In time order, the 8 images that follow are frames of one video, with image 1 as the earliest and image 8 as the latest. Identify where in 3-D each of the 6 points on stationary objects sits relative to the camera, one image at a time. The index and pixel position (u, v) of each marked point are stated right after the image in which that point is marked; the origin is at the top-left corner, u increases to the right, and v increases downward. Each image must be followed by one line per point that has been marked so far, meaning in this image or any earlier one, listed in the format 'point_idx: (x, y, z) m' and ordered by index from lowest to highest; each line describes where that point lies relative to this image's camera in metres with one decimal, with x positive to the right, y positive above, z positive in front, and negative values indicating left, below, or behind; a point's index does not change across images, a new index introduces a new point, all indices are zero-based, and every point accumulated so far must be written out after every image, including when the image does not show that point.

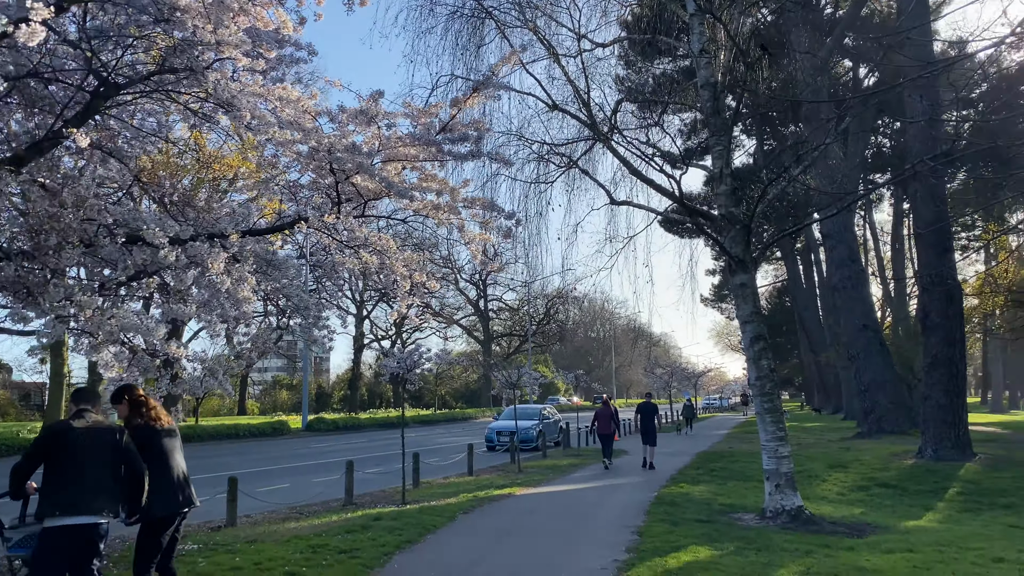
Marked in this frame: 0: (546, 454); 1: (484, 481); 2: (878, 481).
0: (+0.8, -3.9, +19.6) m
1: (-0.5, -3.2, +13.9) m
2: (+6.6, -3.5, +15.2) m
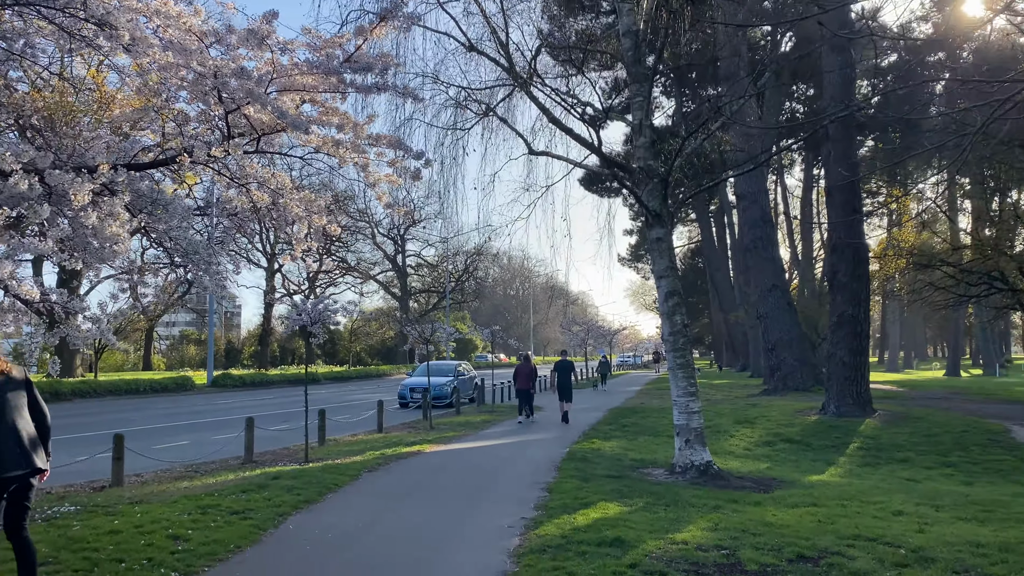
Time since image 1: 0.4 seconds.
0: (-1.2, -2.8, +19.3) m
1: (-1.9, -2.4, +13.6) m
2: (+5.0, -2.7, +15.5) m
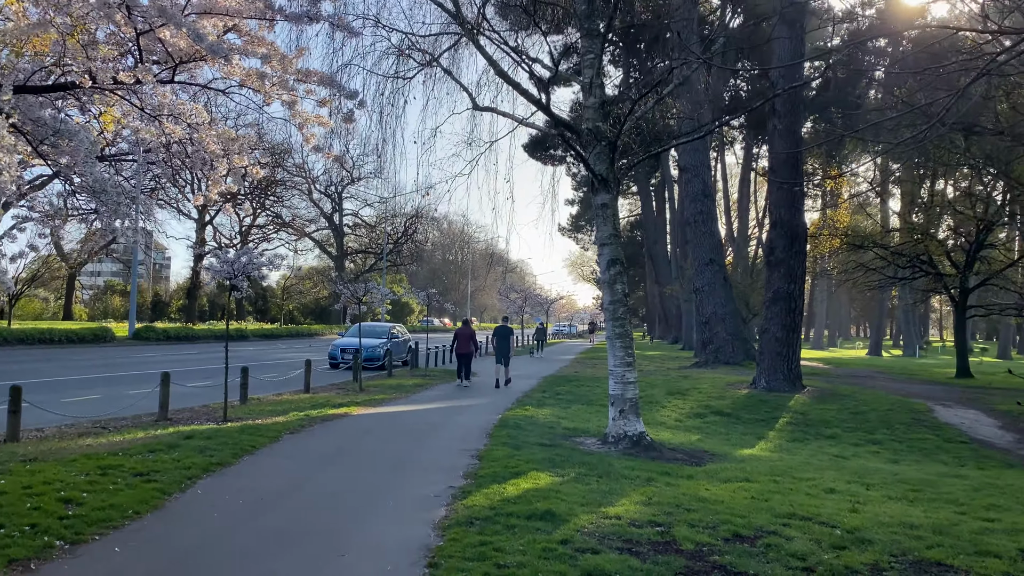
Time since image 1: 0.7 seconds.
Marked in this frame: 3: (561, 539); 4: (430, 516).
0: (-2.8, -1.9, +18.9) m
1: (-3.0, -1.7, +13.1) m
2: (+3.7, -2.2, +15.6) m
3: (+0.3, -1.5, +5.0) m
4: (-0.6, -1.6, +5.8) m
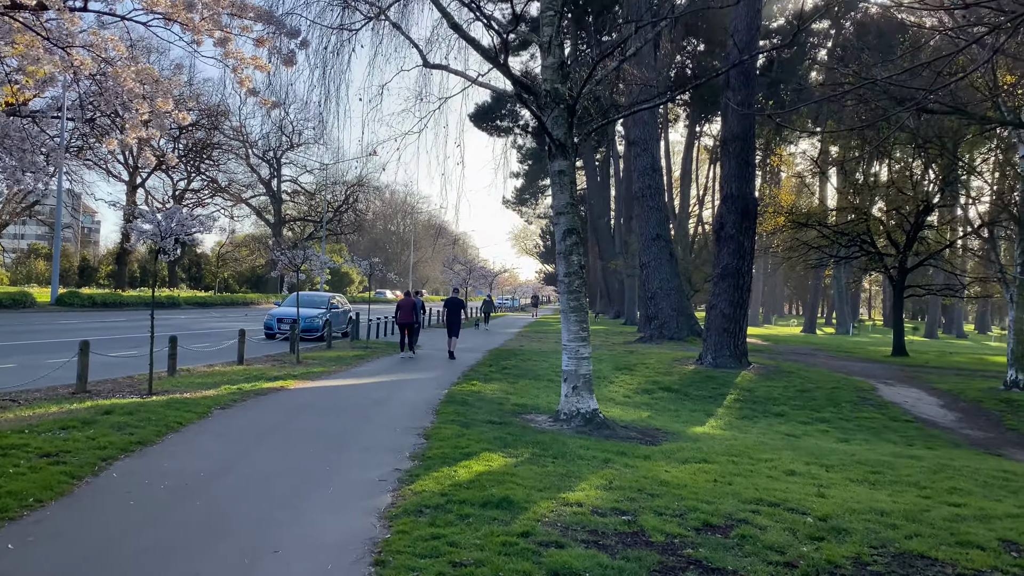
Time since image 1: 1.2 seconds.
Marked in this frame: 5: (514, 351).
0: (-4.0, -1.2, +18.2) m
1: (-3.8, -1.2, +12.4) m
2: (+2.7, -1.8, +15.4) m
3: (0.0, -1.3, +4.6) m
4: (-0.9, -1.4, +5.3) m
5: (+0.1, -1.5, +20.0) m
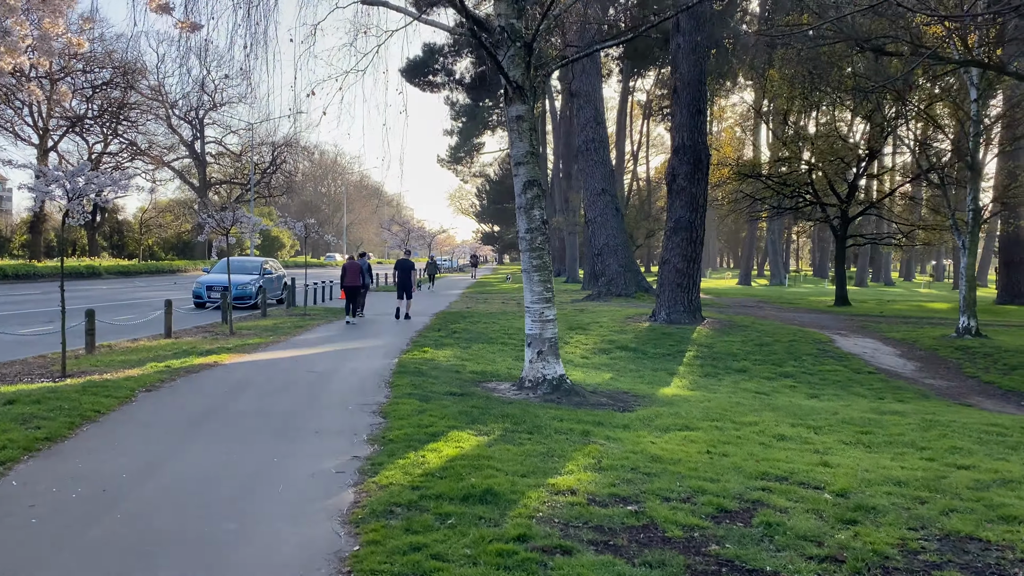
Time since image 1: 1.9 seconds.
0: (-5.1, -0.5, +17.1) m
1: (-4.4, -0.8, +11.3) m
2: (+1.9, -1.0, +14.8) m
3: (0.0, -1.1, +3.9) m
4: (-0.9, -1.1, +4.4) m
5: (-1.2, -0.6, +19.2) m
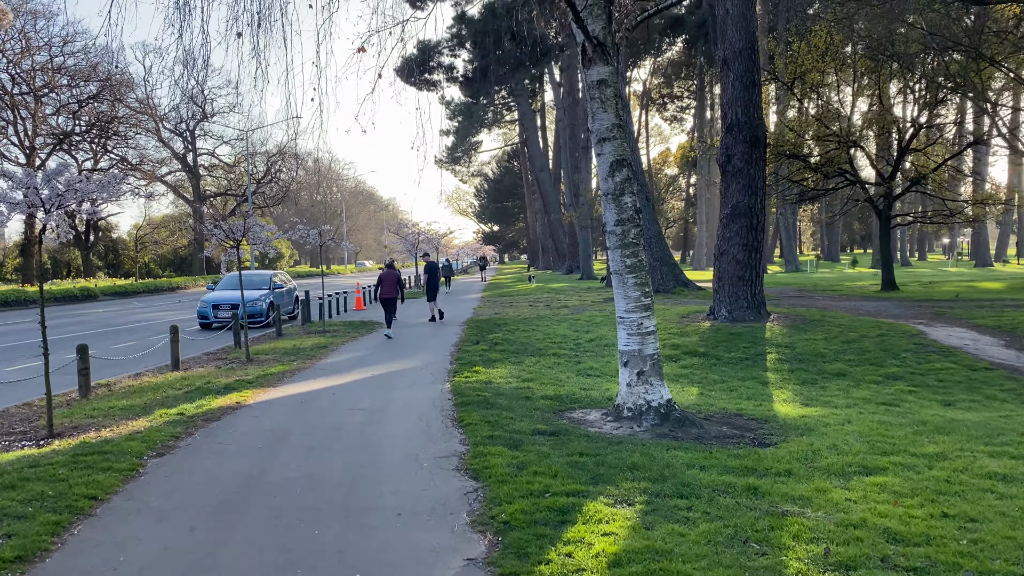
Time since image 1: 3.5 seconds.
0: (-4.3, -0.8, +15.4) m
1: (-3.6, -1.0, +9.6) m
2: (+2.7, -0.9, +13.1) m
3: (+0.9, -1.2, +2.1) m
4: (-0.1, -1.3, +2.7) m
5: (-0.4, -0.7, +17.5) m
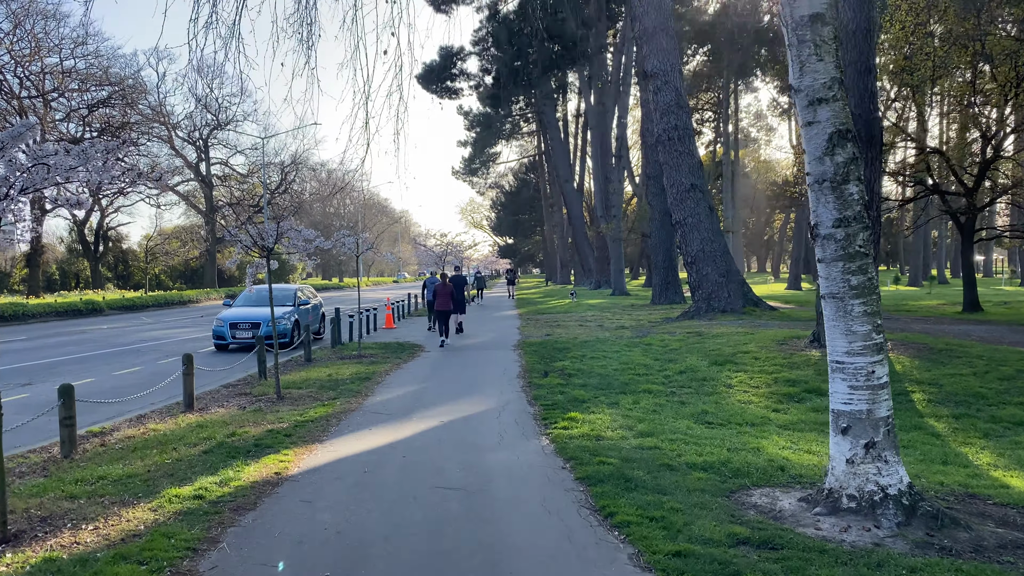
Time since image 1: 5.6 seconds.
0: (-3.2, -1.1, +13.2) m
1: (-2.6, -1.2, +7.3) m
2: (+3.7, -1.2, +10.8) m
3: (+1.8, -1.3, -0.1) m
4: (+0.8, -1.4, +0.5) m
5: (+0.7, -1.0, +15.2) m
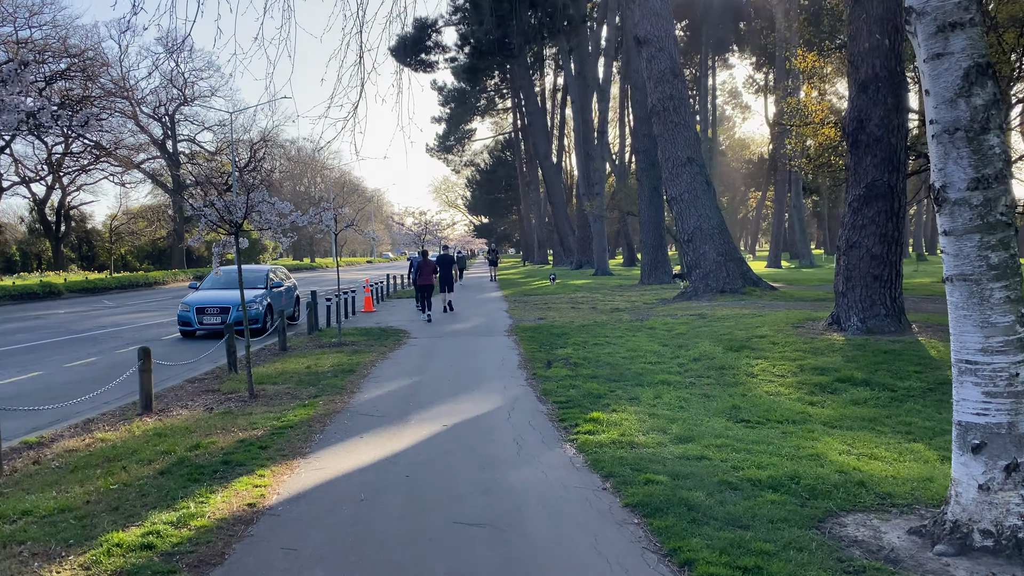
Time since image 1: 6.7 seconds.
0: (-3.2, -0.8, +11.9) m
1: (-2.5, -1.1, +6.2) m
2: (+3.7, -1.0, +9.8) m
3: (+2.1, -1.3, -1.2) m
4: (+1.2, -1.4, -0.6) m
5: (+0.6, -0.7, +14.1) m
